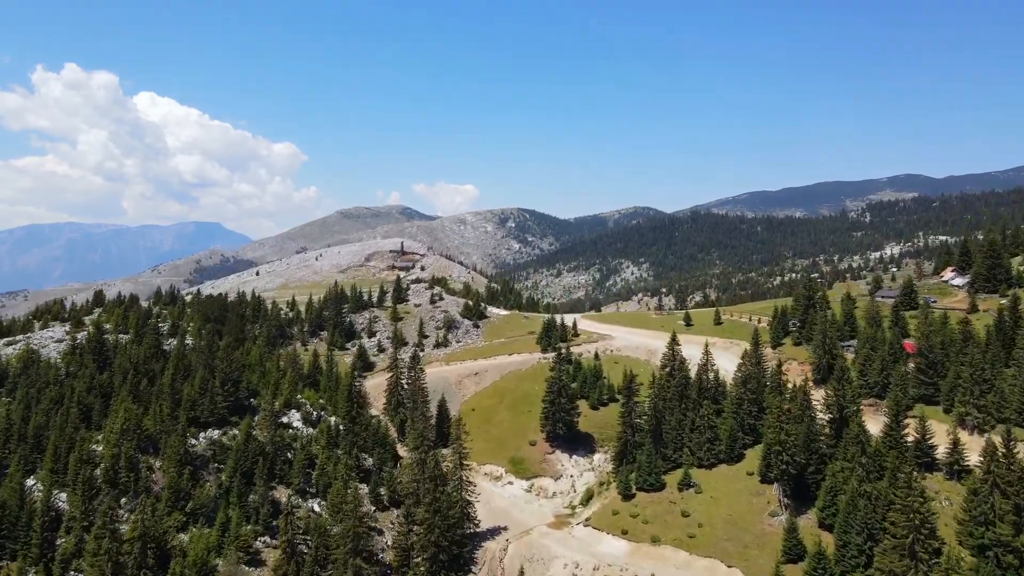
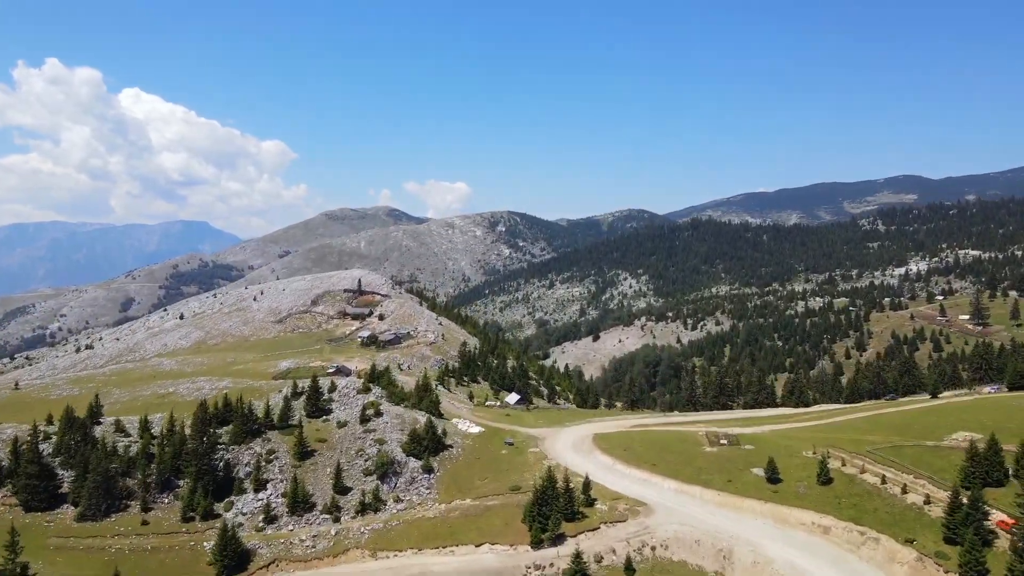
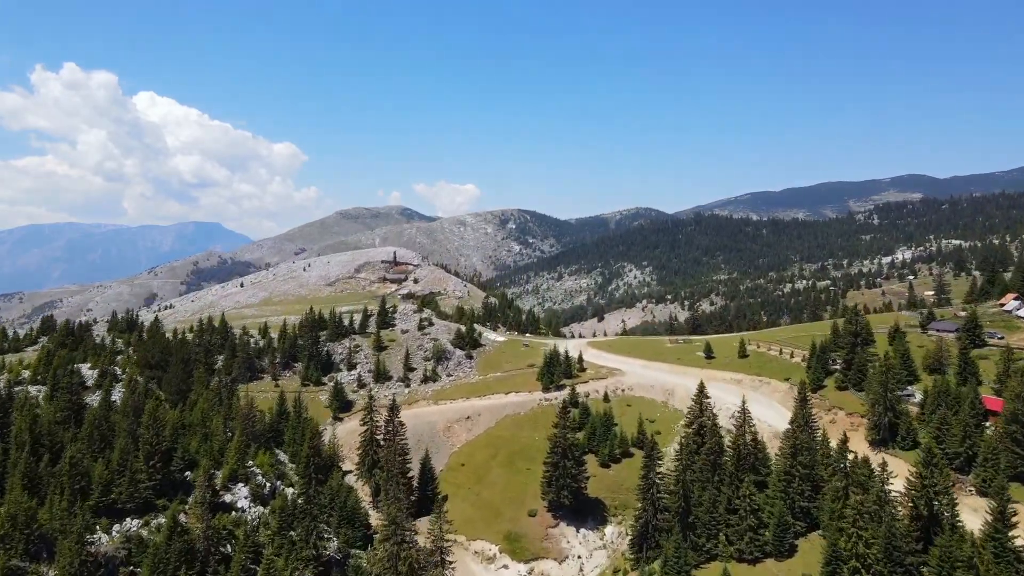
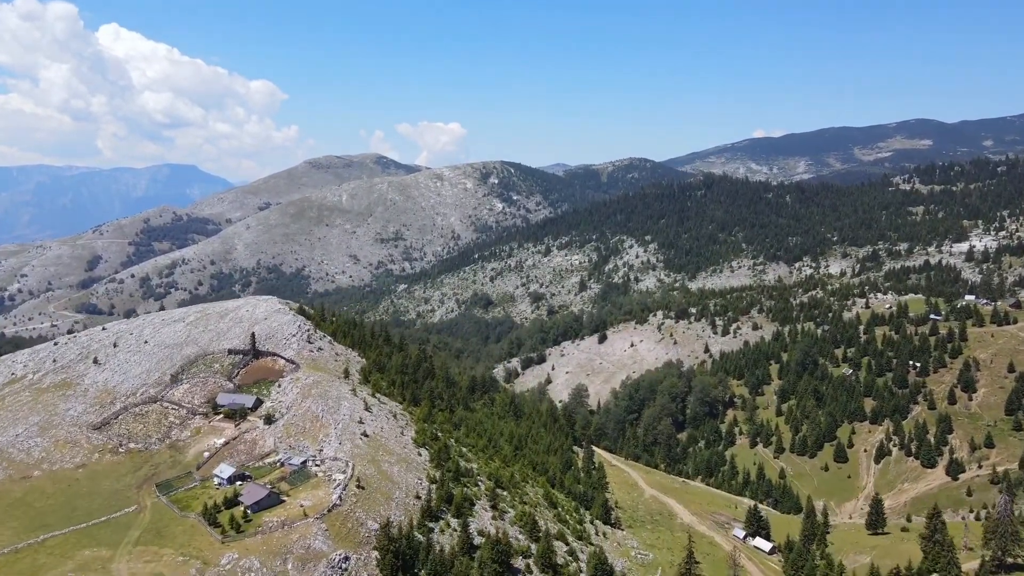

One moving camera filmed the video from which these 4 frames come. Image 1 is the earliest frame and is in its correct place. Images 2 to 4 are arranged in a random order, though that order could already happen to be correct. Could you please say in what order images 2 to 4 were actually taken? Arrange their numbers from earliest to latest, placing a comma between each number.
3, 2, 4
